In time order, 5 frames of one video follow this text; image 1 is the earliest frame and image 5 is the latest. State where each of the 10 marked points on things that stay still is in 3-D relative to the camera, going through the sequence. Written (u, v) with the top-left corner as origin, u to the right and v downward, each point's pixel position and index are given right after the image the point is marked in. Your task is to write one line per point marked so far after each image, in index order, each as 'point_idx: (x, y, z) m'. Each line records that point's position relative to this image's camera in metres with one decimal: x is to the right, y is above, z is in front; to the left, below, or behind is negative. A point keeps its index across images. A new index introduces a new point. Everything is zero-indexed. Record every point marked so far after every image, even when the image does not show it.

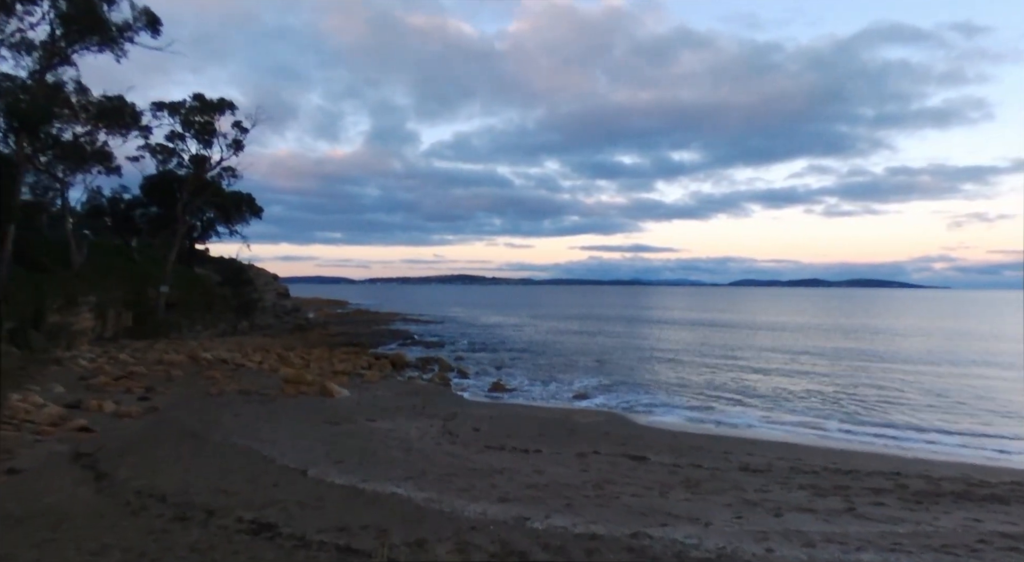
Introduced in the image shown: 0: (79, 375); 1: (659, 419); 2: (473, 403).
0: (-13.1, -2.9, +16.5) m
1: (+4.1, -3.8, +15.1) m
2: (-1.1, -3.5, +15.6) m
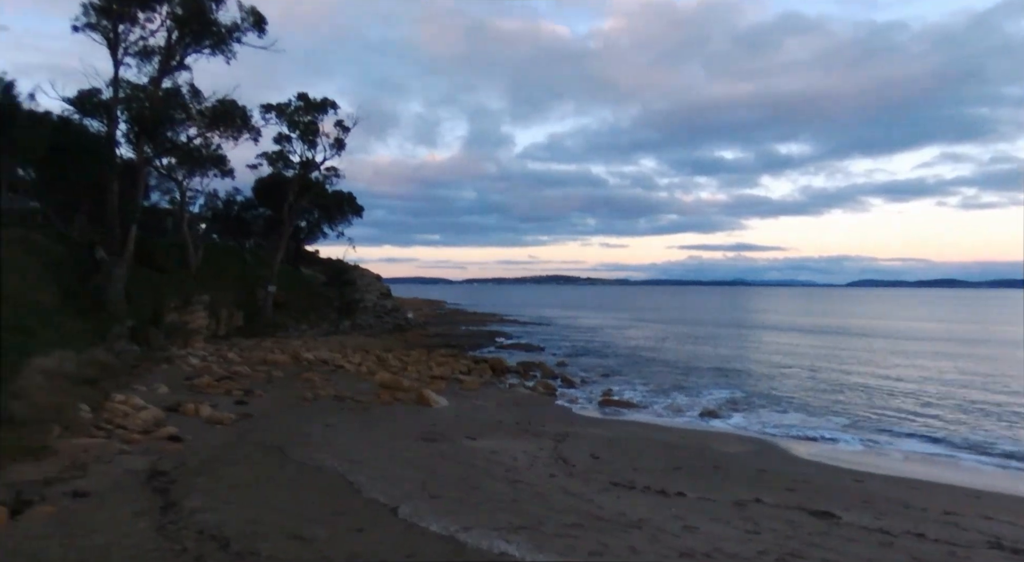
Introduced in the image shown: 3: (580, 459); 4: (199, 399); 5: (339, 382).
0: (-9.8, -2.8, +16.4) m
1: (+6.8, -3.7, +12.2) m
2: (+1.8, -3.4, +13.5) m
3: (+1.2, -3.3, +10.1) m
4: (-7.9, -3.0, +13.8) m
5: (-5.5, -3.2, +17.3) m
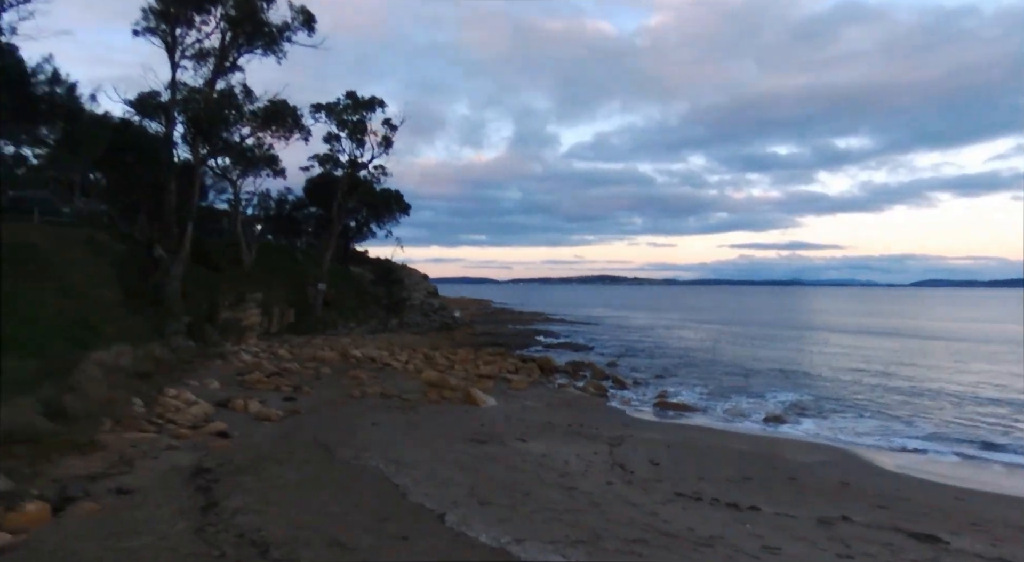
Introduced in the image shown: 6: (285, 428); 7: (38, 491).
0: (-8.3, -2.7, +16.6) m
1: (+7.9, -3.6, +11.0) m
2: (+3.0, -3.3, +12.8) m
3: (+2.2, -3.2, +9.4) m
4: (-6.6, -2.9, +13.8) m
5: (-3.9, -3.1, +17.1) m
6: (-4.5, -2.9, +10.8) m
7: (-5.2, -2.3, +6.0) m
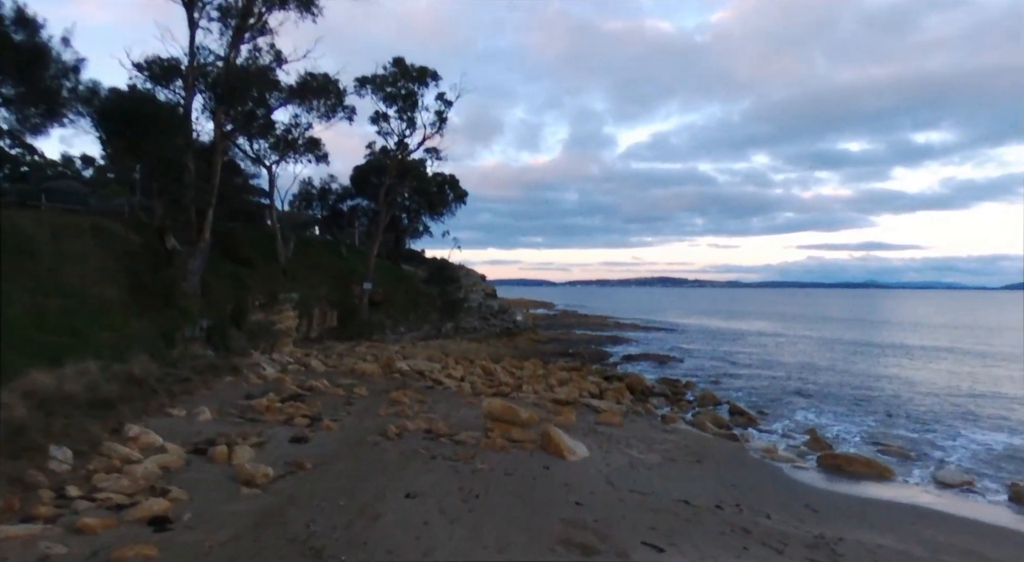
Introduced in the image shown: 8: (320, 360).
0: (-6.3, -2.6, +13.0) m
1: (+9.3, -3.5, +5.8) m
2: (+4.6, -3.2, +8.0) m
3: (+3.4, -3.0, +4.8) m
4: (-4.9, -2.7, +10.1) m
5: (-1.8, -3.0, +13.1) m
6: (-3.0, -2.8, +6.9) m
7: (-4.2, -2.2, +2.1) m
8: (-6.8, -2.8, +19.4) m
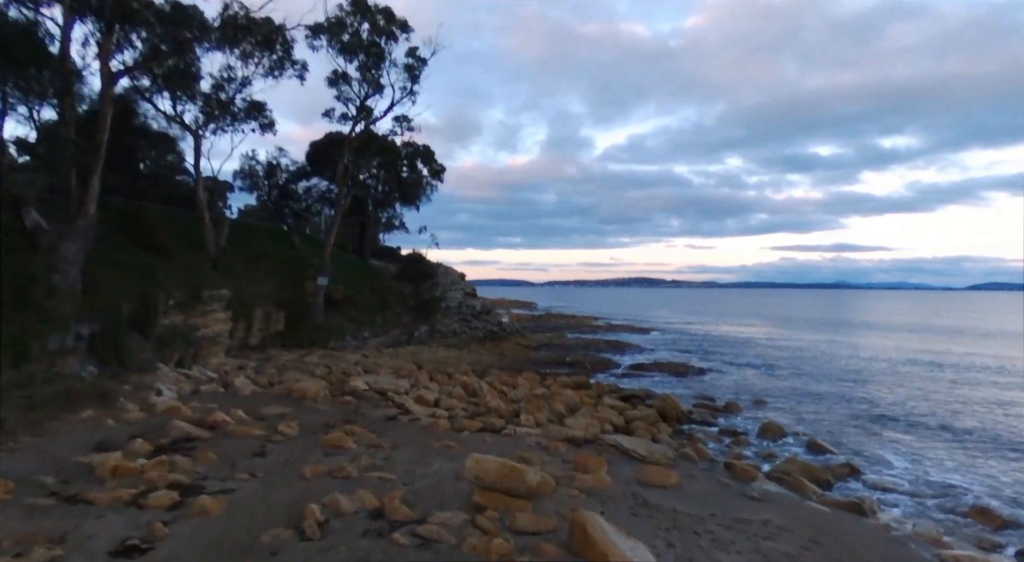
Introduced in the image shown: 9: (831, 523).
0: (-6.3, -2.4, +8.5) m
1: (+9.5, -3.3, +1.8) m
2: (+4.7, -3.0, +3.9) m
3: (+3.7, -2.8, +0.6) m
4: (-4.8, -2.5, +5.6) m
5: (-1.9, -2.7, +8.7) m
6: (-2.8, -2.6, +2.5) m
7: (-3.8, -1.9, -2.3) m
8: (-7.1, -2.6, +14.9) m
9: (+3.9, -3.0, +6.7) m
